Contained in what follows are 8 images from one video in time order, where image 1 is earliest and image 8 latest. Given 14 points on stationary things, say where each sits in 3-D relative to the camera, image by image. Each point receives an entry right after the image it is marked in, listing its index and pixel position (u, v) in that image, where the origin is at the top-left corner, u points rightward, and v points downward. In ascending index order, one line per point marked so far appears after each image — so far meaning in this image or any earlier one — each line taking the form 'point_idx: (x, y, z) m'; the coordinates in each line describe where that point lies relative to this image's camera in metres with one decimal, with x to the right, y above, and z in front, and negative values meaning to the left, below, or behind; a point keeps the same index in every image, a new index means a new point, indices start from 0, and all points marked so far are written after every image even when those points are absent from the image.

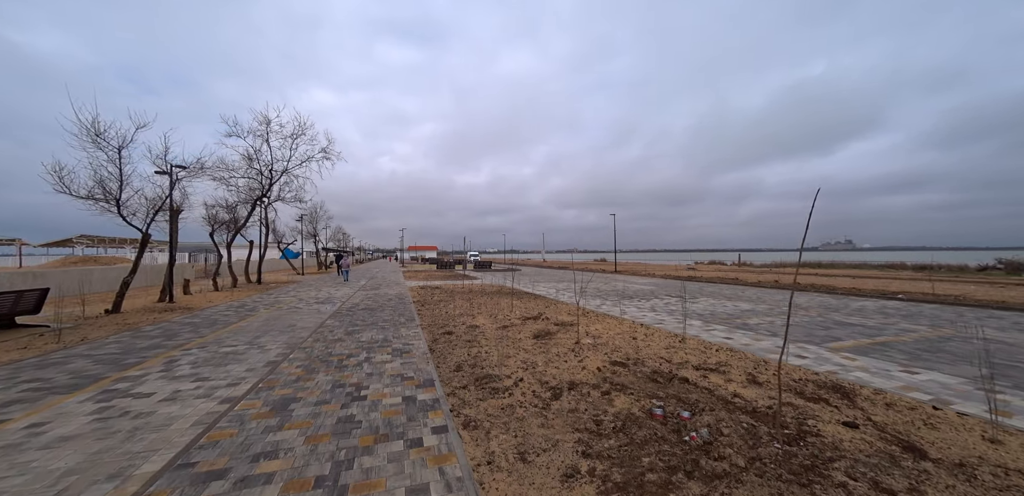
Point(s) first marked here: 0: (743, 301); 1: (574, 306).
0: (+9.9, -2.3, +13.2) m
1: (+2.2, -2.0, +10.8) m
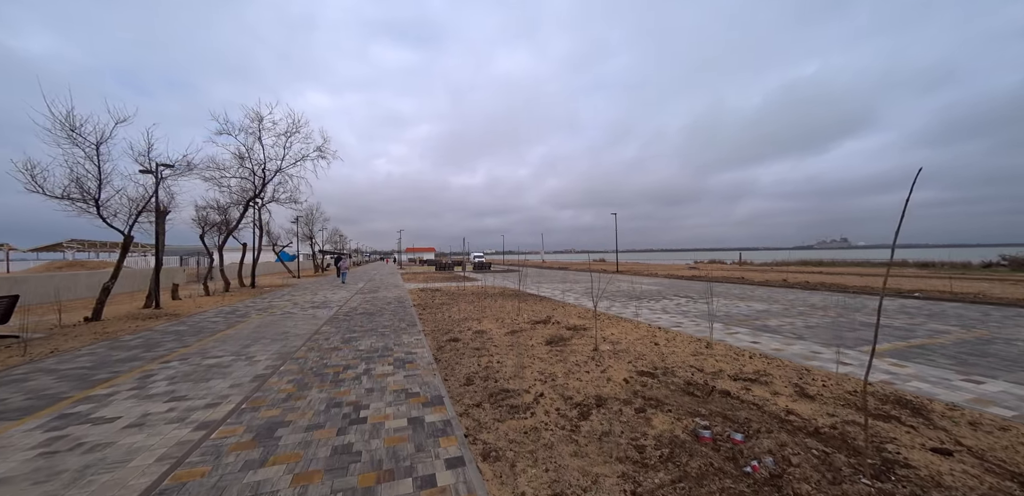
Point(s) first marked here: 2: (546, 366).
0: (+10.1, -2.2, +12.8) m
1: (+2.4, -2.0, +10.3) m
2: (+0.6, -1.9, +5.0) m
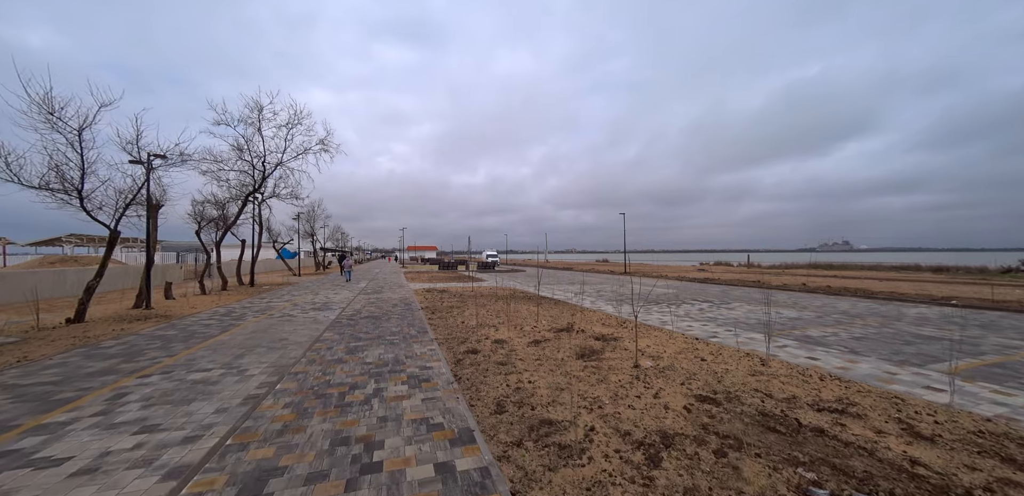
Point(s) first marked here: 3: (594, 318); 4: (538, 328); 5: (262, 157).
0: (+10.6, -2.3, +12.1) m
1: (+2.9, -2.0, +9.6) m
2: (+1.0, -1.9, +4.3) m
3: (+2.3, -2.0, +8.9) m
4: (+0.7, -2.0, +7.6) m
5: (-11.6, +4.3, +14.4) m
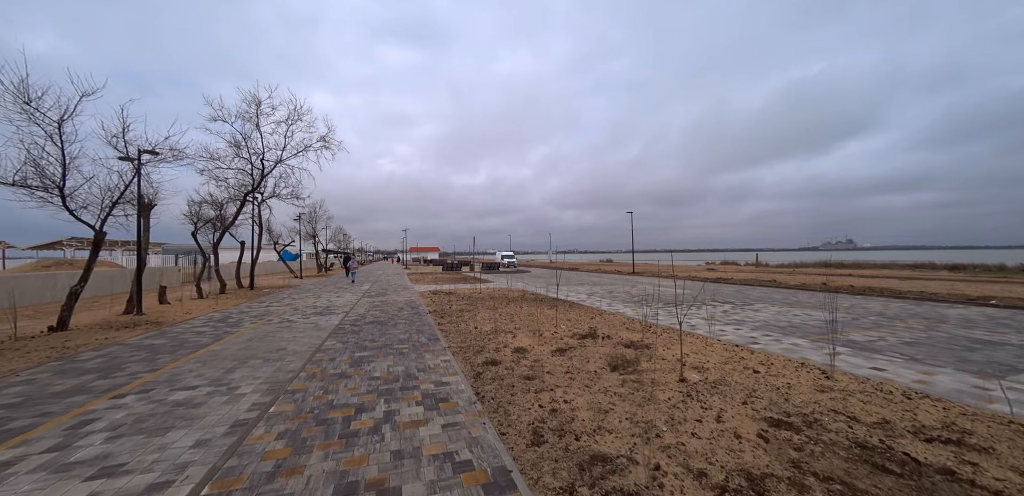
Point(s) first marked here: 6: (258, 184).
0: (+11.0, -2.2, +11.4) m
1: (+3.3, -2.0, +8.9) m
2: (+1.4, -1.9, +3.6) m
3: (+2.8, -2.0, +8.3) m
4: (+1.1, -2.0, +7.0) m
5: (-11.2, +4.2, +13.8) m
6: (-12.5, +3.1, +15.3) m
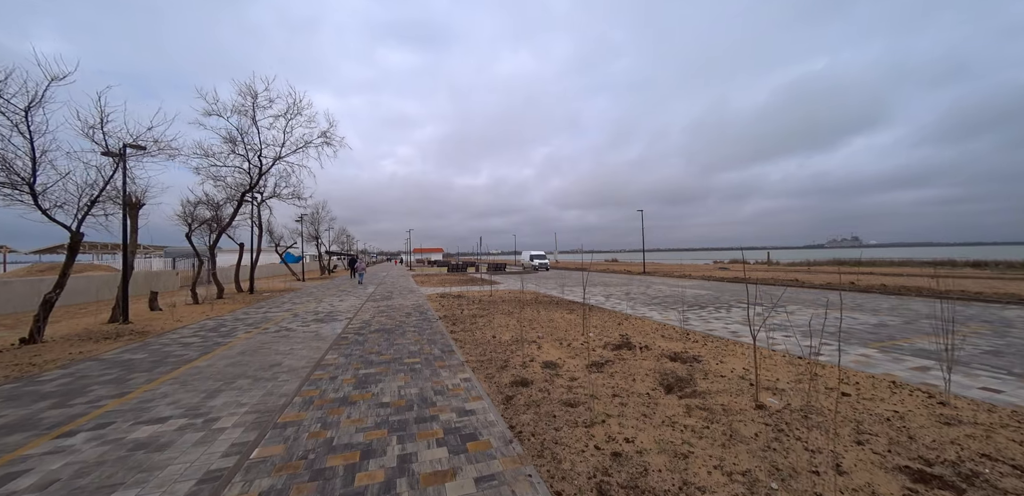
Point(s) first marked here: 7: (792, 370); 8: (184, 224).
0: (+11.5, -2.1, +10.5) m
1: (+3.8, -2.0, +8.1) m
2: (+1.9, -1.8, +2.8) m
3: (+3.2, -2.0, +7.4) m
4: (+1.6, -1.9, +6.2) m
5: (-10.7, +4.1, +13.1) m
6: (-12.0, +3.0, +14.6) m
7: (+4.2, -1.8, +4.6) m
8: (-13.5, +1.0, +12.8) m
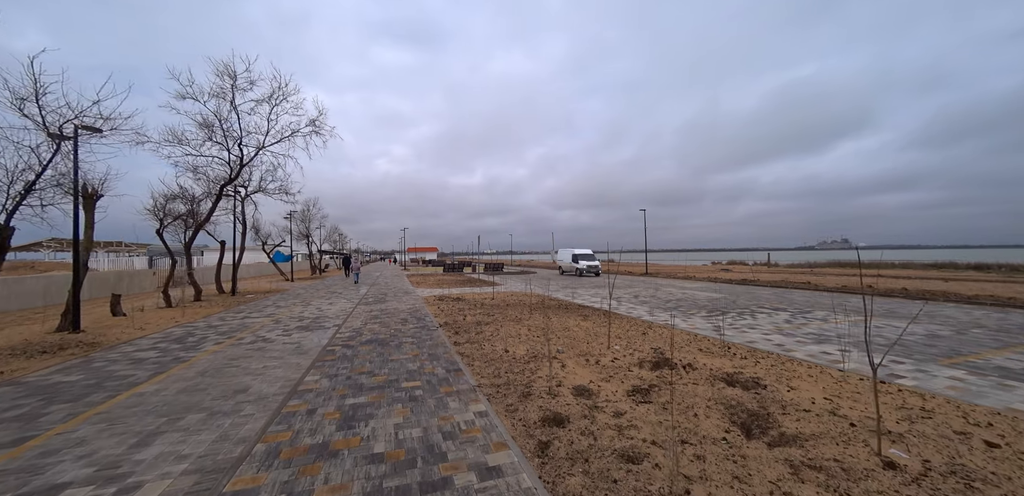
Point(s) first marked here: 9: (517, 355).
0: (+11.7, -2.2, +9.7) m
1: (+4.1, -2.0, +7.2) m
2: (+2.2, -1.8, +1.9) m
3: (+3.5, -2.0, +6.5) m
4: (+1.9, -1.9, +5.2) m
5: (-10.5, +4.2, +11.9) m
6: (-11.8, +3.1, +13.4) m
7: (+4.5, -1.9, +3.7) m
8: (-13.2, +1.1, +11.6) m
9: (+0.1, -1.9, +5.7) m
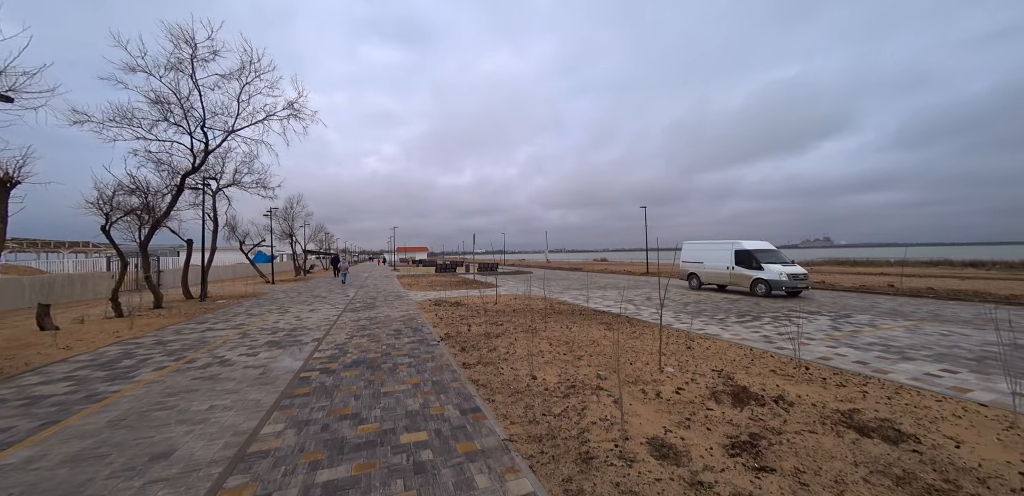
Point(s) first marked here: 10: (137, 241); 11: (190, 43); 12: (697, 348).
0: (+12.0, -2.1, +8.7) m
1: (+4.5, -1.9, +6.0) m
2: (+2.8, -1.8, +0.6) m
3: (+3.9, -1.9, +5.3) m
4: (+2.3, -1.9, +4.0) m
5: (-10.2, +4.2, +10.3) m
6: (-11.6, +3.1, +11.8) m
7: (+5.0, -1.8, +2.5) m
8: (-13.0, +1.1, +9.9) m
9: (+0.5, -1.9, +4.4) m
10: (-13.4, +0.2, +11.2) m
11: (-9.3, +5.8, +9.1) m
12: (+3.7, -1.9, +6.2) m
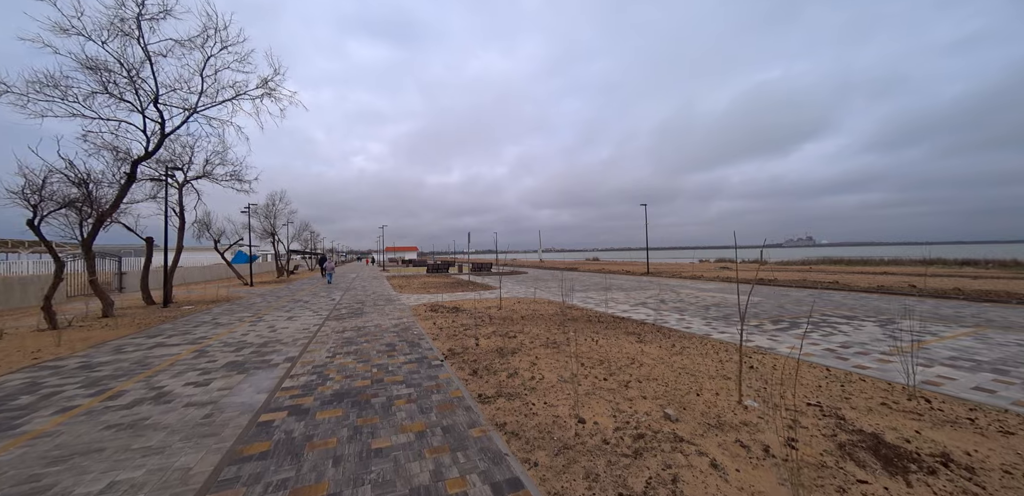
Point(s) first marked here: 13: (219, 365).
0: (+12.4, -2.0, +7.9) m
1: (+4.9, -1.9, +4.9) m
2: (+3.3, -1.8, -0.5) m
3: (+4.4, -1.9, +4.2) m
4: (+2.8, -1.9, +2.8) m
5: (-9.9, +4.2, +8.7) m
6: (-11.4, +3.2, +10.1) m
7: (+5.5, -1.8, +1.4) m
8: (-12.7, +1.1, +8.2) m
9: (+1.0, -1.9, +3.1) m
10: (-13.2, +0.3, +9.5) m
11: (-9.0, +5.9, +7.5) m
12: (+4.1, -1.9, +5.1) m
13: (-5.4, -2.1, +5.8) m
